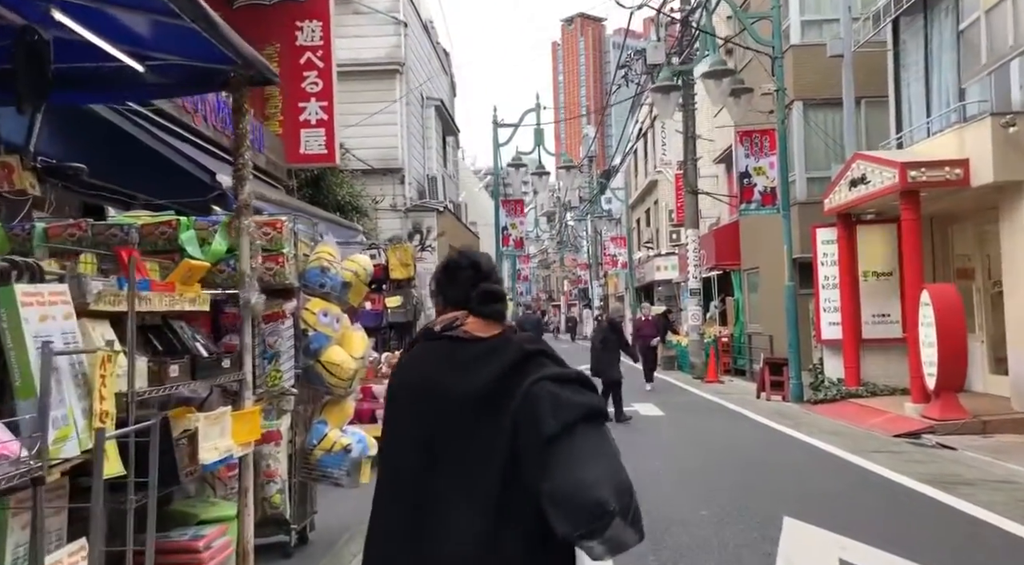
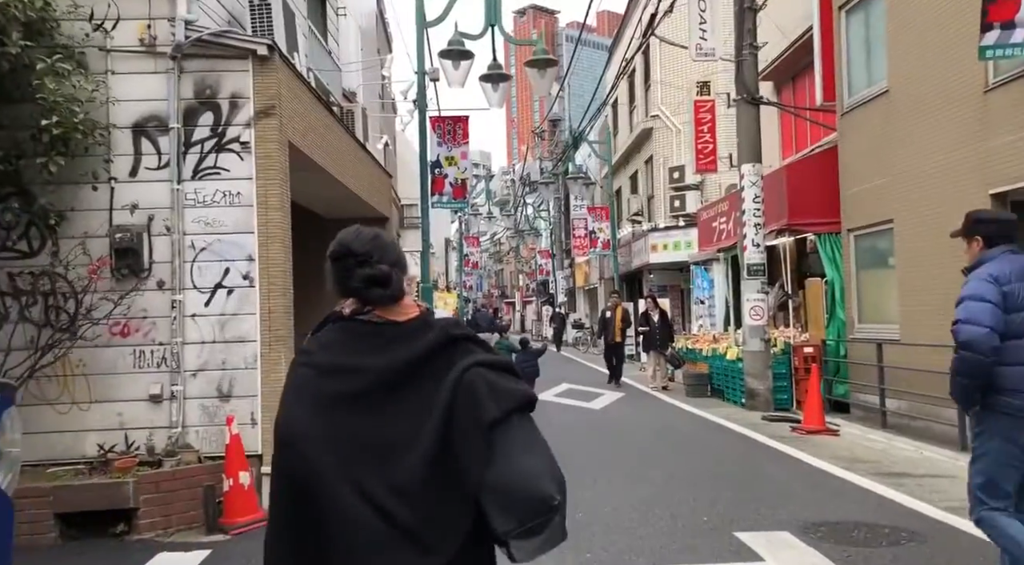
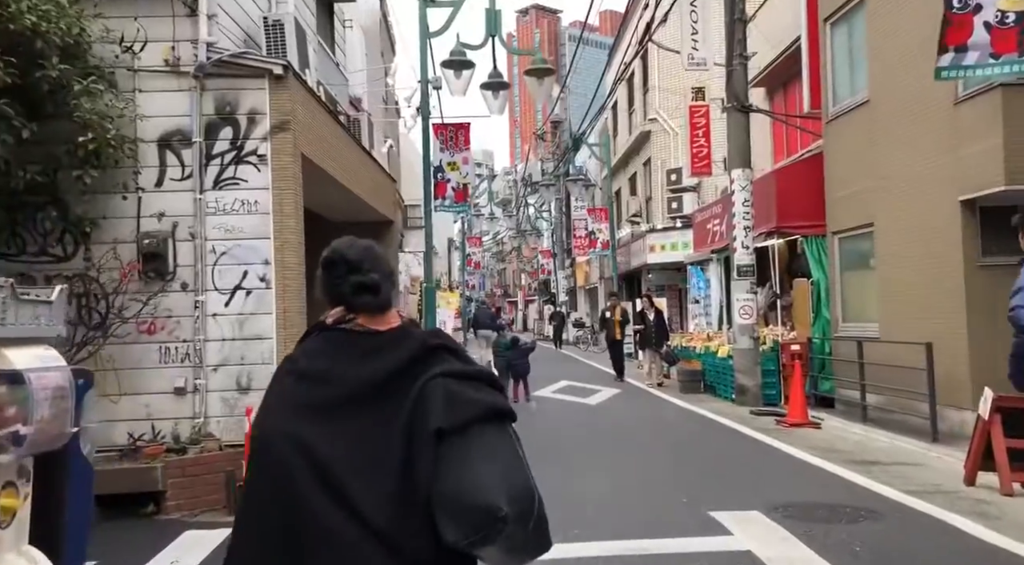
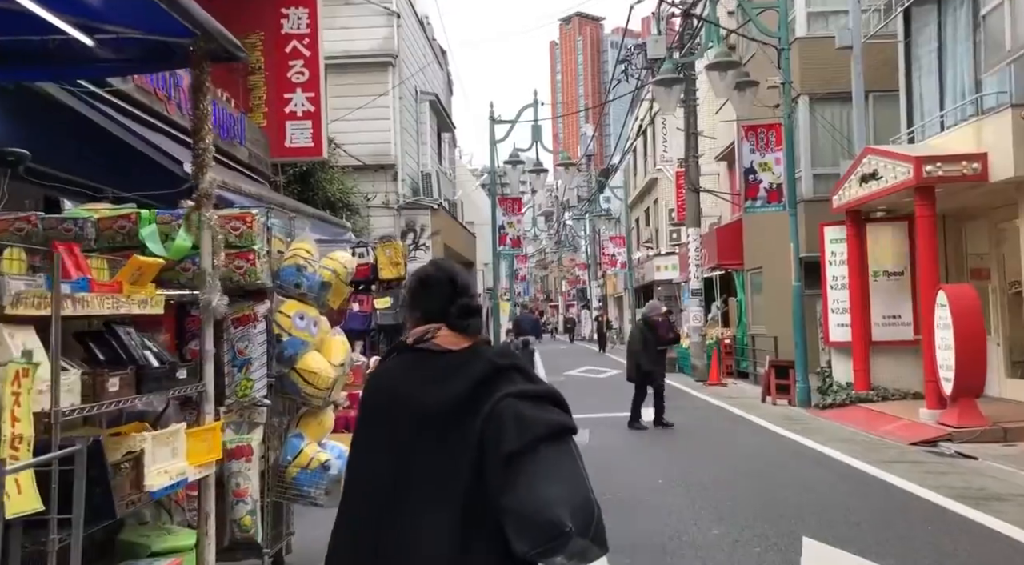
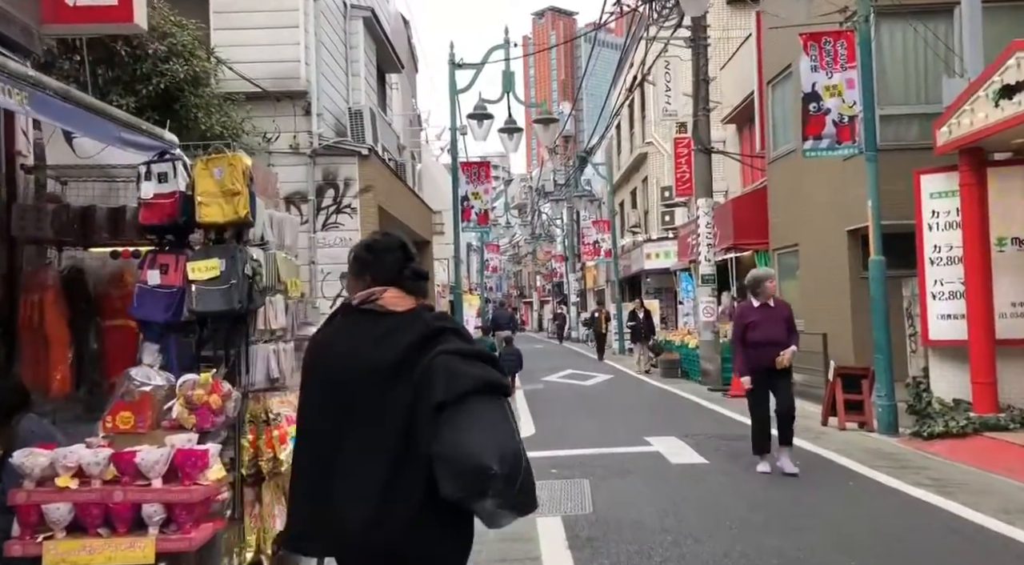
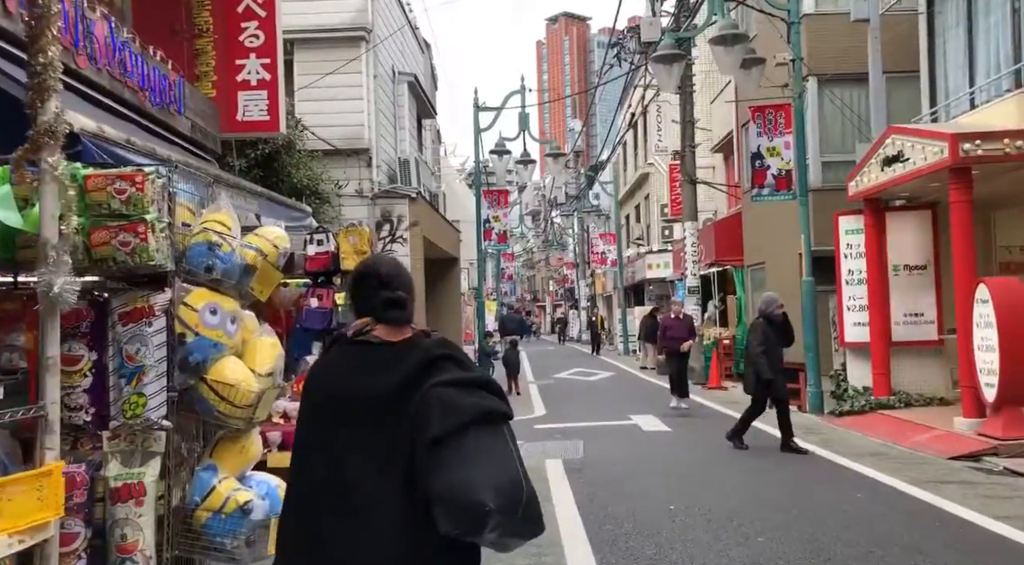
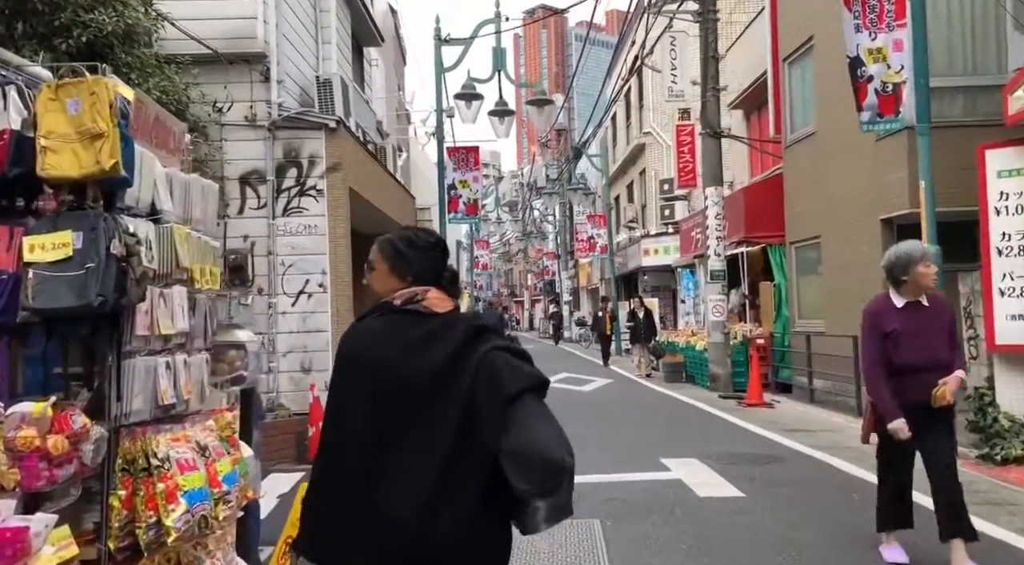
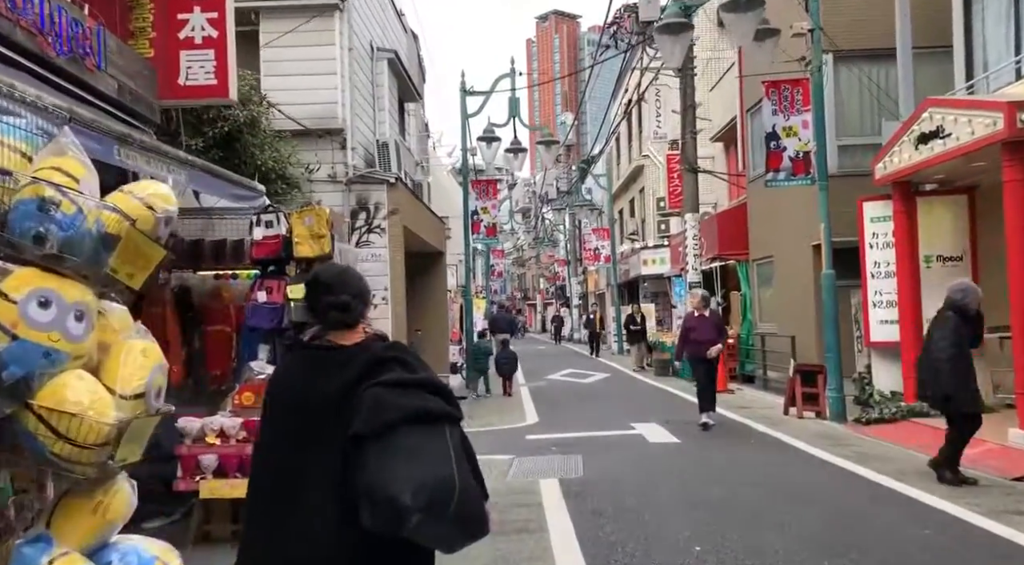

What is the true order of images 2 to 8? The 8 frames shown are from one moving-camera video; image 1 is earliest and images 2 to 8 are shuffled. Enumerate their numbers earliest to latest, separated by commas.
4, 6, 8, 5, 7, 3, 2
